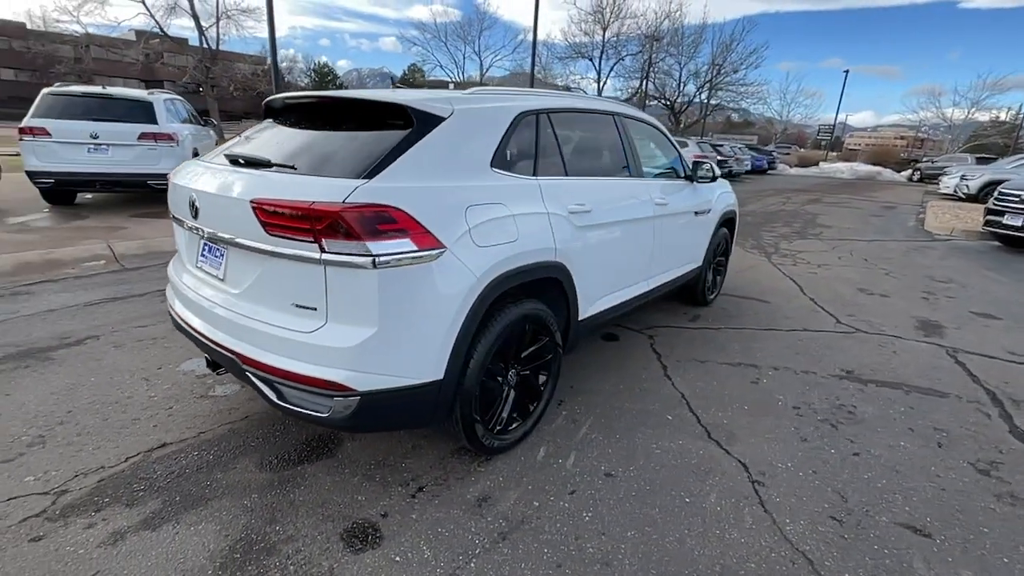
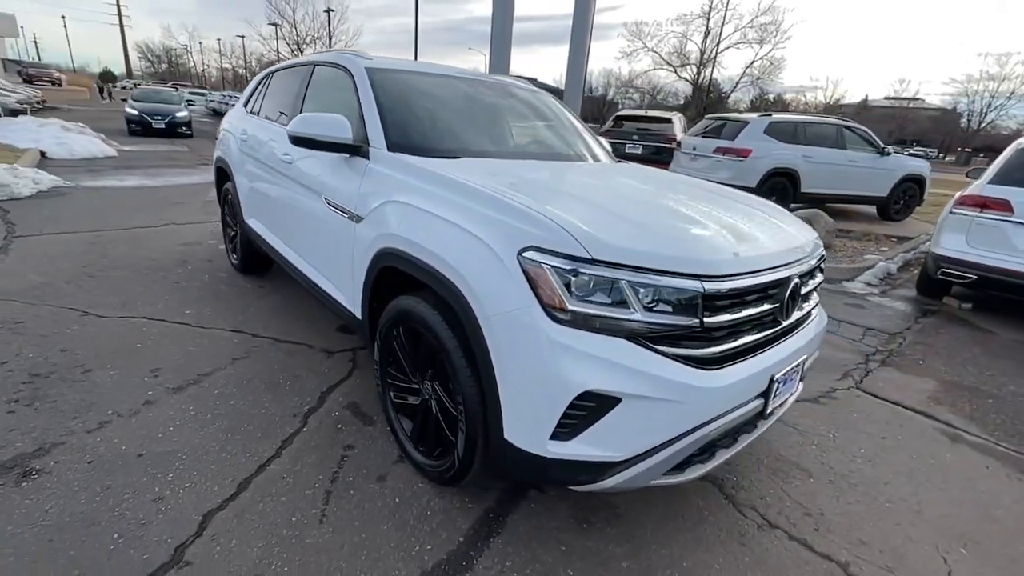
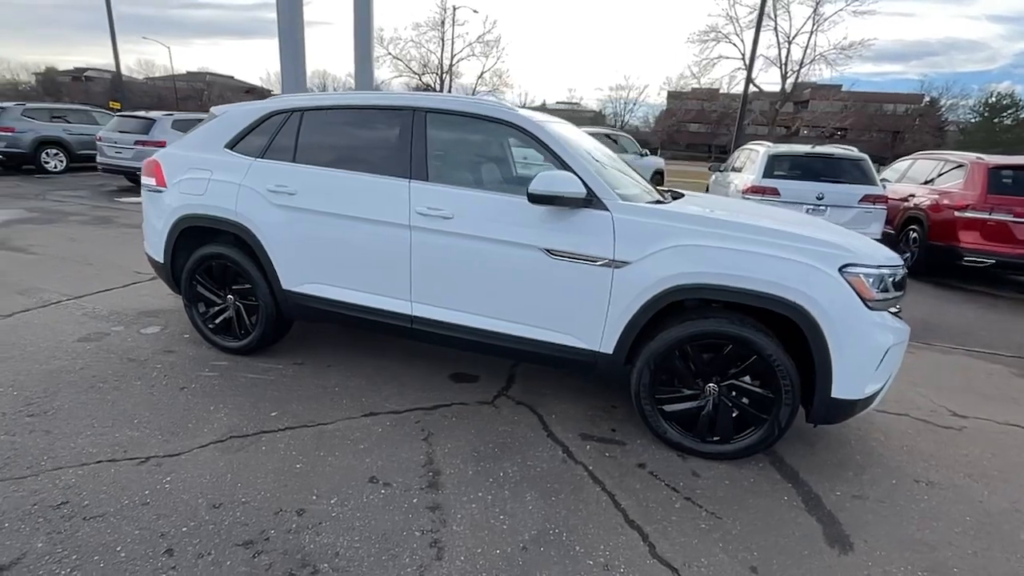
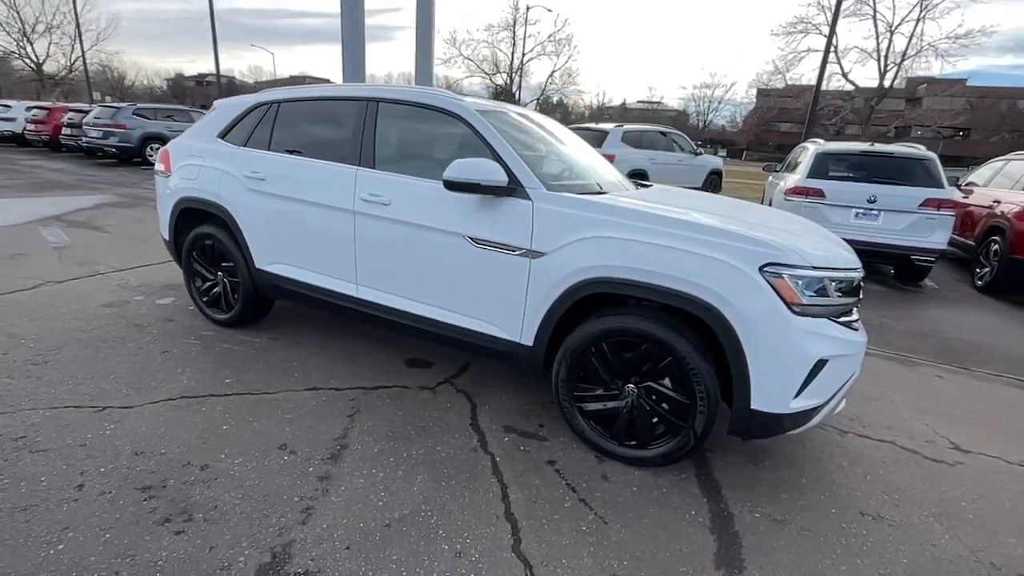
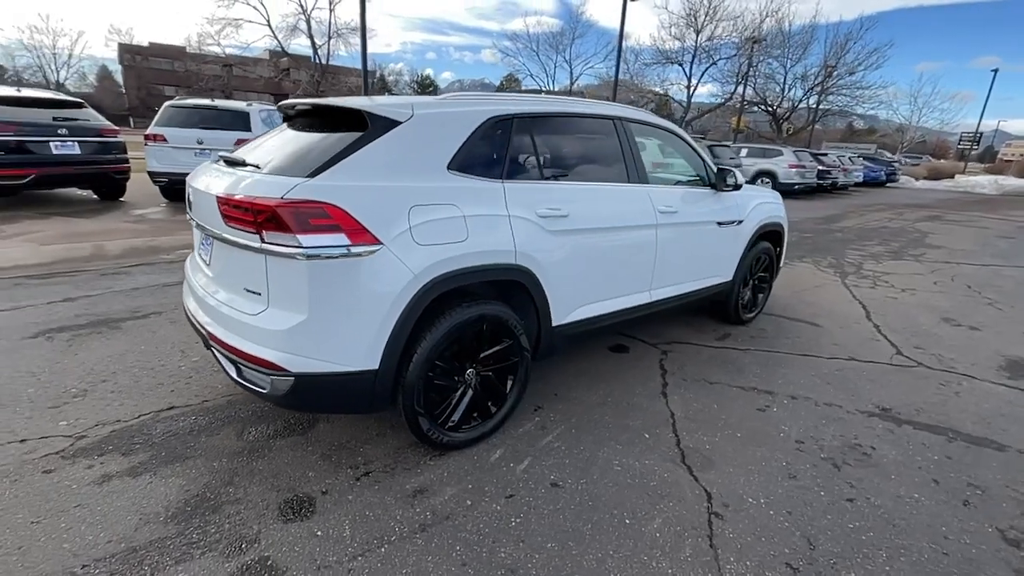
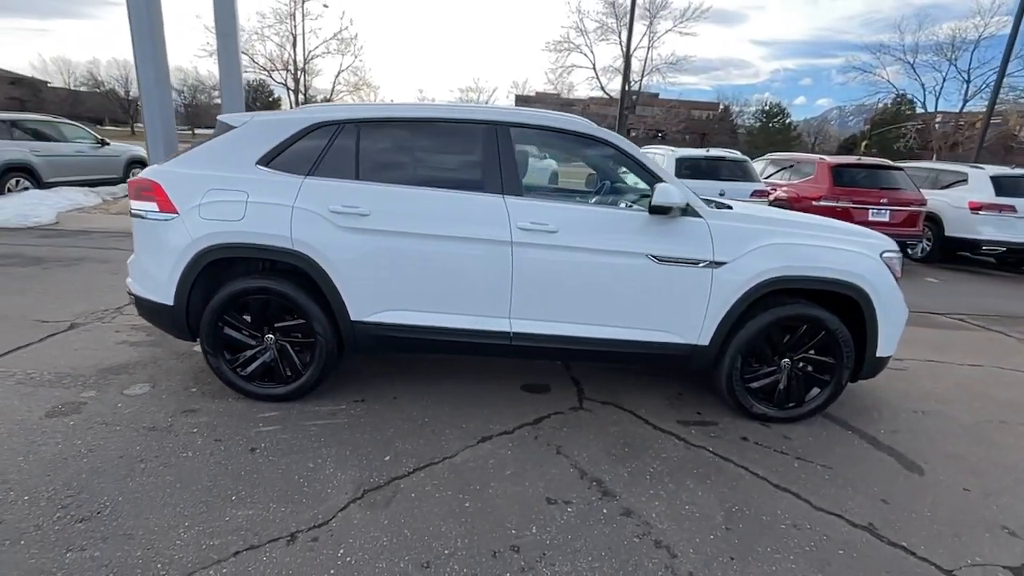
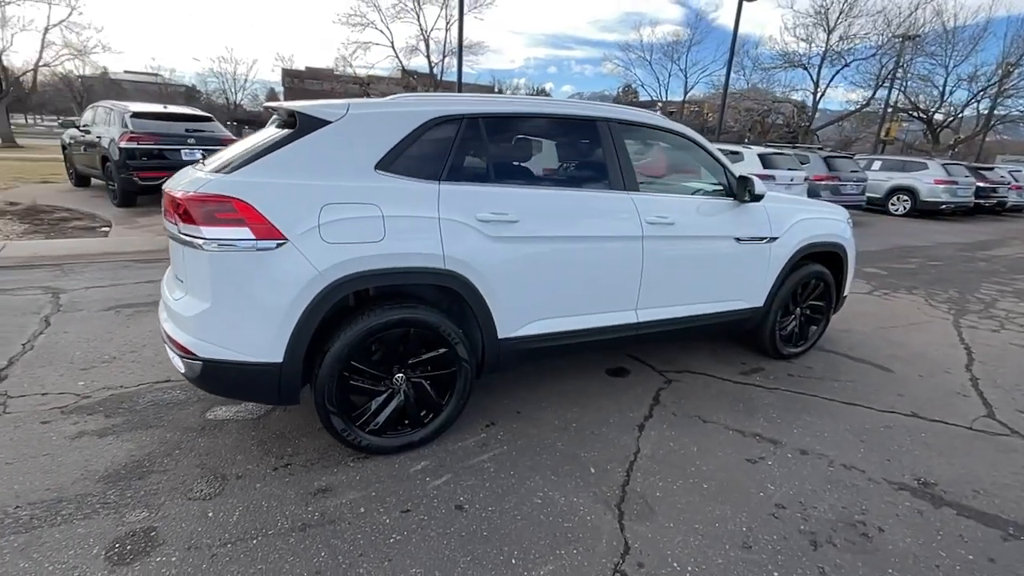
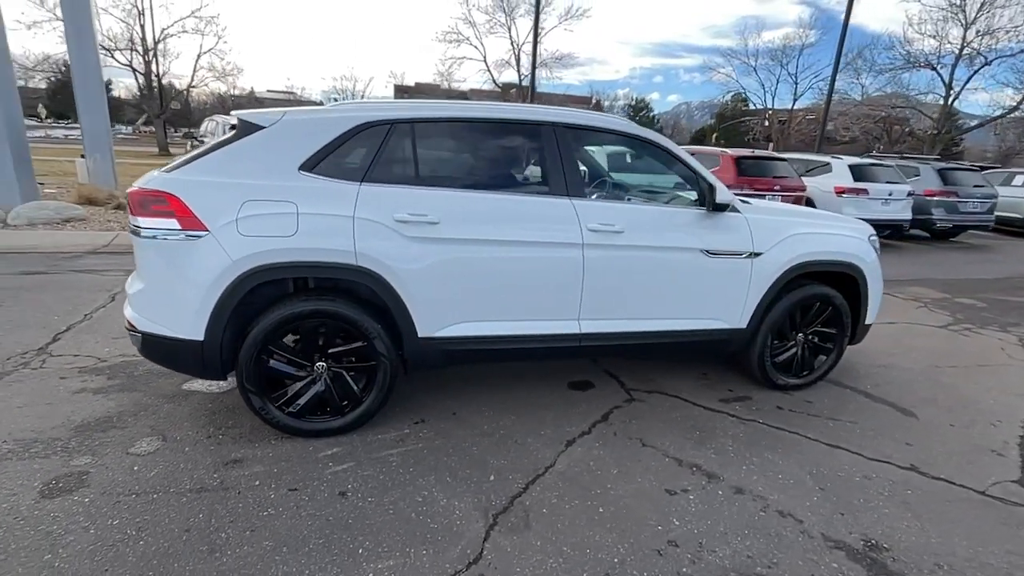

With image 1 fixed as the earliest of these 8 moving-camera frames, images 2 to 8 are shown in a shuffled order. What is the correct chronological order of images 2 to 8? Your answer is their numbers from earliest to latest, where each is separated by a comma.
5, 7, 8, 6, 3, 4, 2
